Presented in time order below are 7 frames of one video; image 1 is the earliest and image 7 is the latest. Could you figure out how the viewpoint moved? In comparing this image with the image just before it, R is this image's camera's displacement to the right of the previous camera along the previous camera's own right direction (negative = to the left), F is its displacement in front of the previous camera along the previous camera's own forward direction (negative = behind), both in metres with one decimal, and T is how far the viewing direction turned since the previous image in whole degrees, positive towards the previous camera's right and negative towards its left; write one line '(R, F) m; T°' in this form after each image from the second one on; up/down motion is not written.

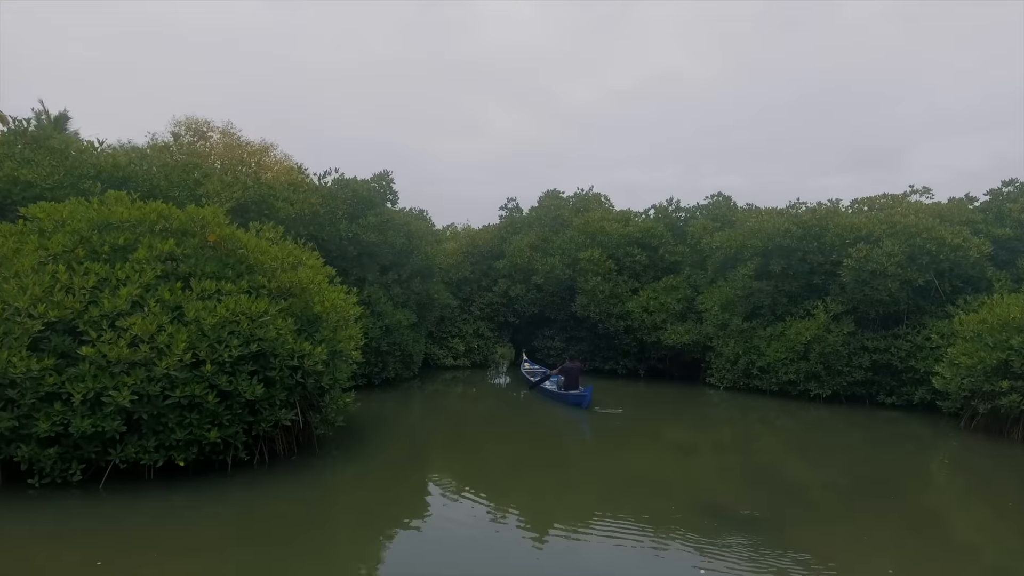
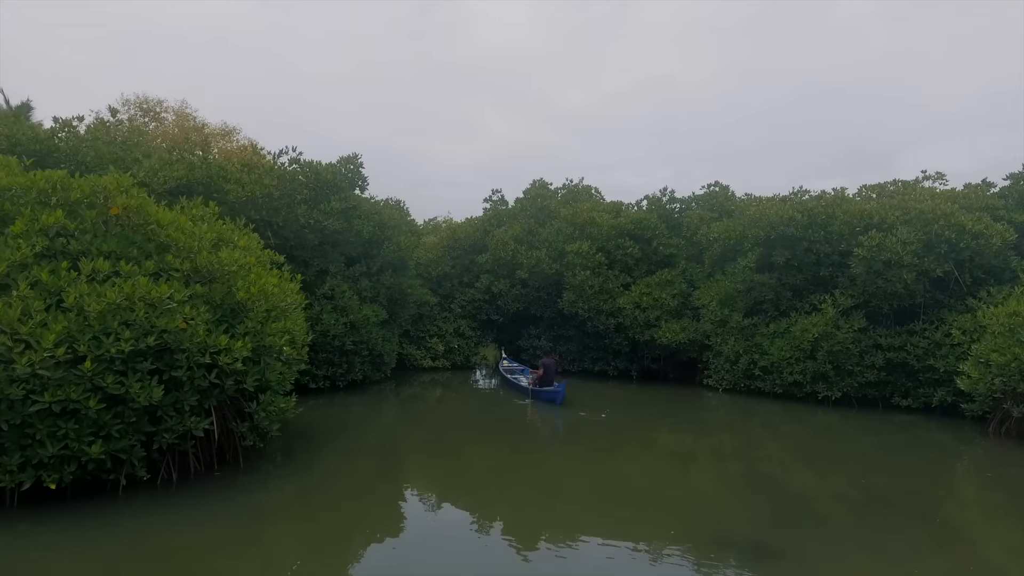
(+0.4, +1.6) m; 0°
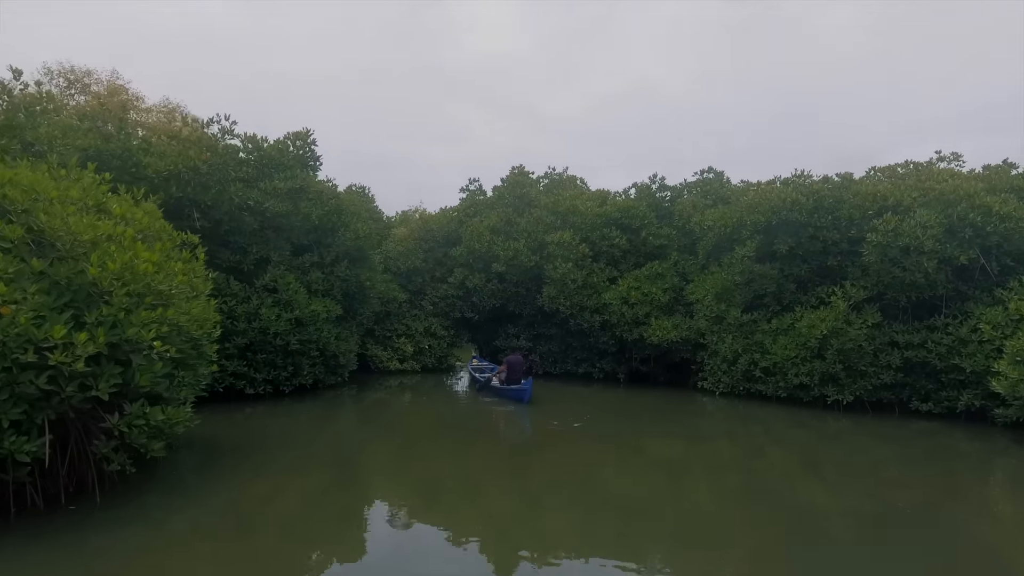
(+0.5, +2.0) m; +1°
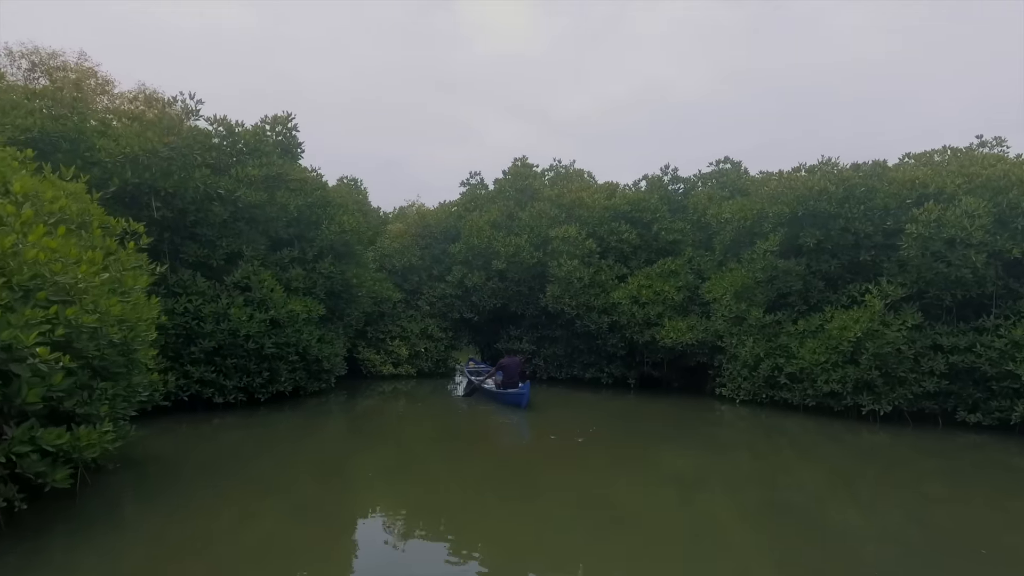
(+0.2, +1.4) m; -1°
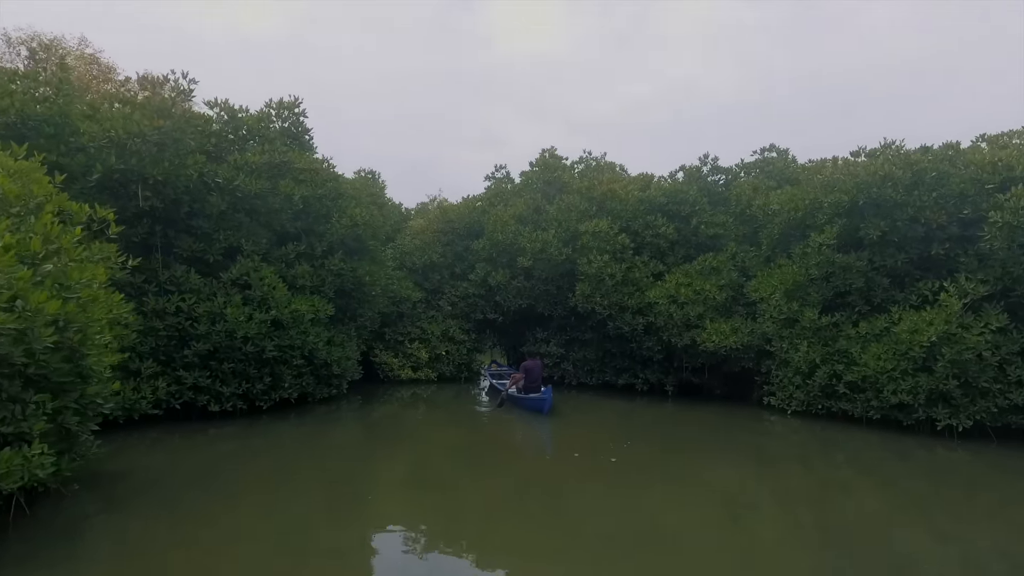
(+0.1, +1.3) m; -3°
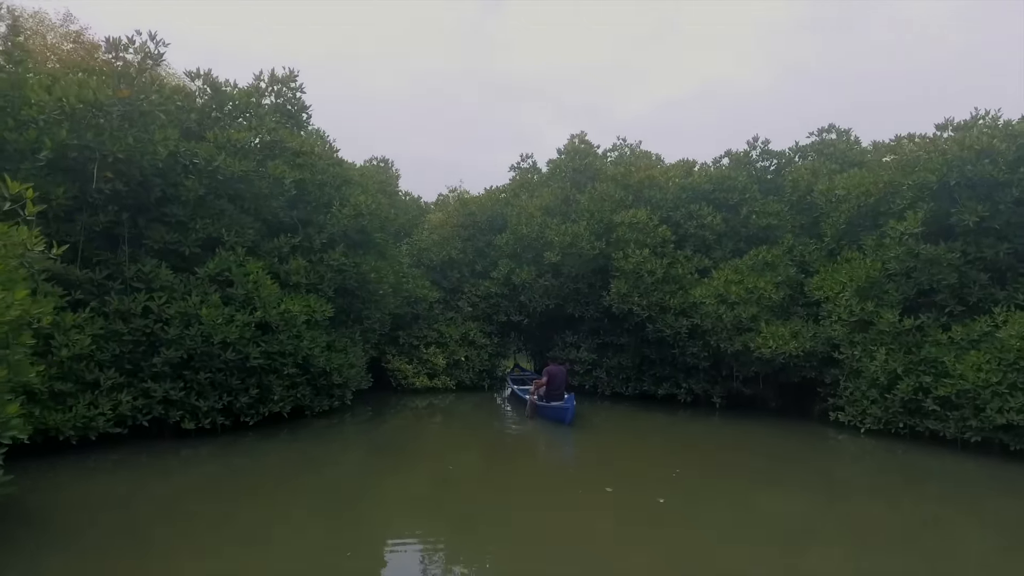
(+0.1, +1.8) m; -3°
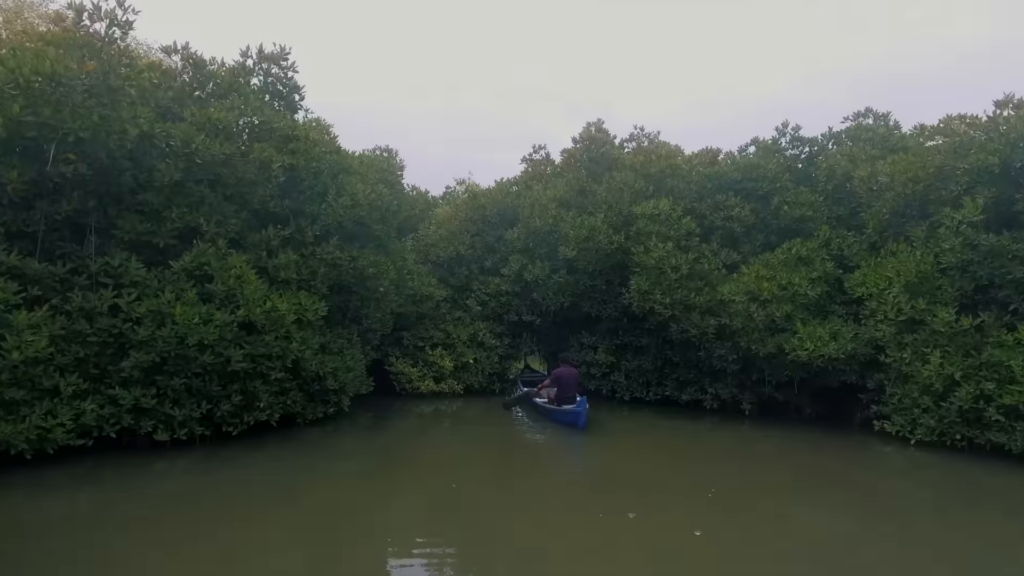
(0.0, +1.1) m; -1°
